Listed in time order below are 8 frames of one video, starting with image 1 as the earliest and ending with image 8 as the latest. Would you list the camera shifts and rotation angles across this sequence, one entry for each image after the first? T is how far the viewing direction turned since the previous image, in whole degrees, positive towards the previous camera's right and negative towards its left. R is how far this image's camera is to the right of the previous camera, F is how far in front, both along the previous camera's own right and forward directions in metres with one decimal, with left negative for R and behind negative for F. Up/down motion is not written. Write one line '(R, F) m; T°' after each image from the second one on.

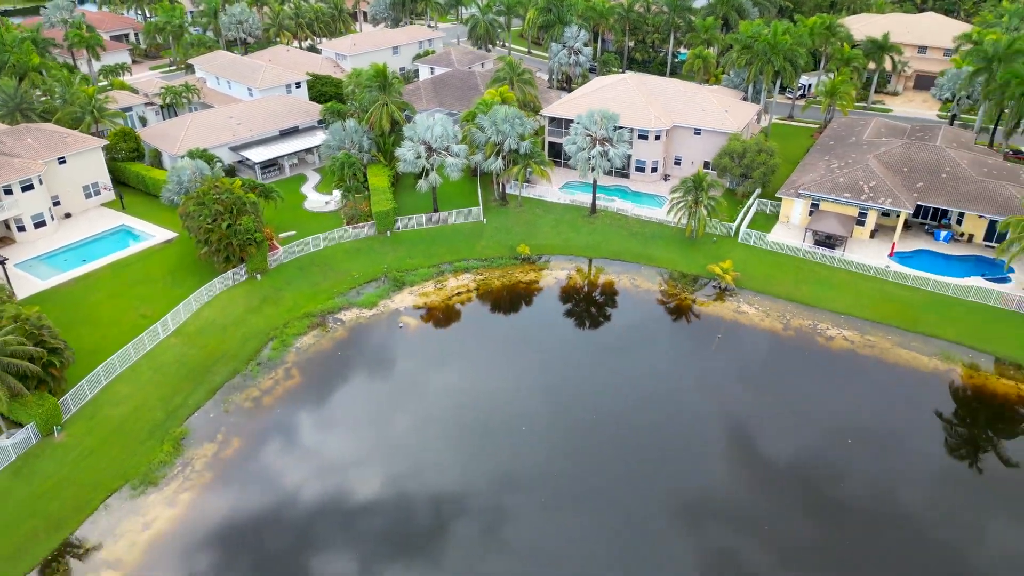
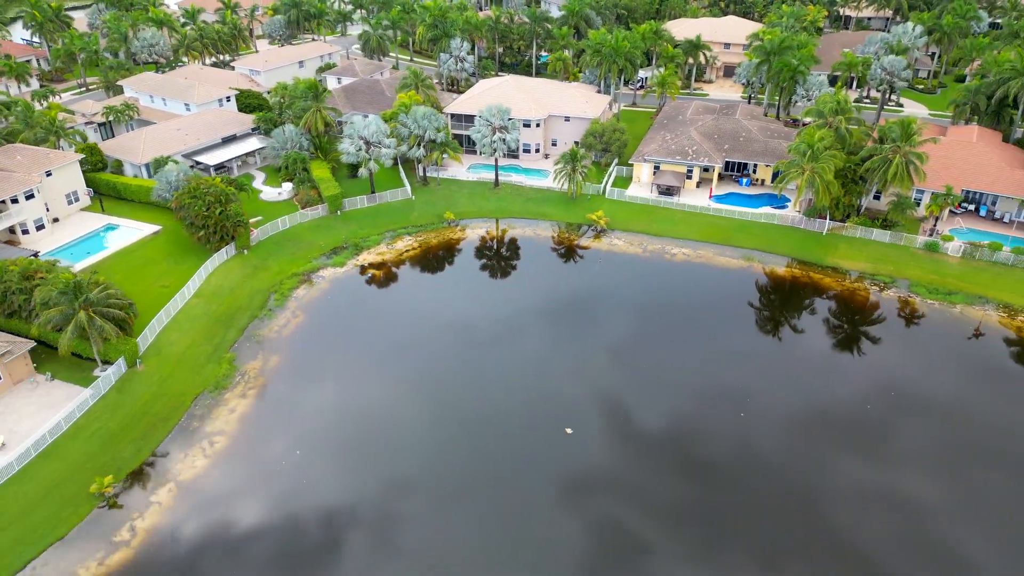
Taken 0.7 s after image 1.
(-4.5, -12.2) m; +10°
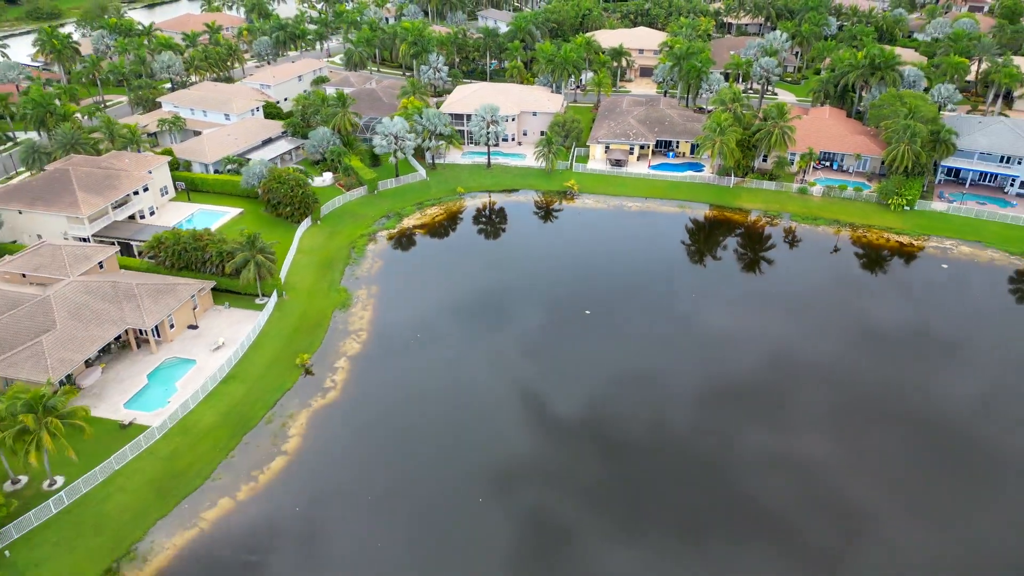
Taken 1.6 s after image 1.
(-9.1, -17.4) m; +7°
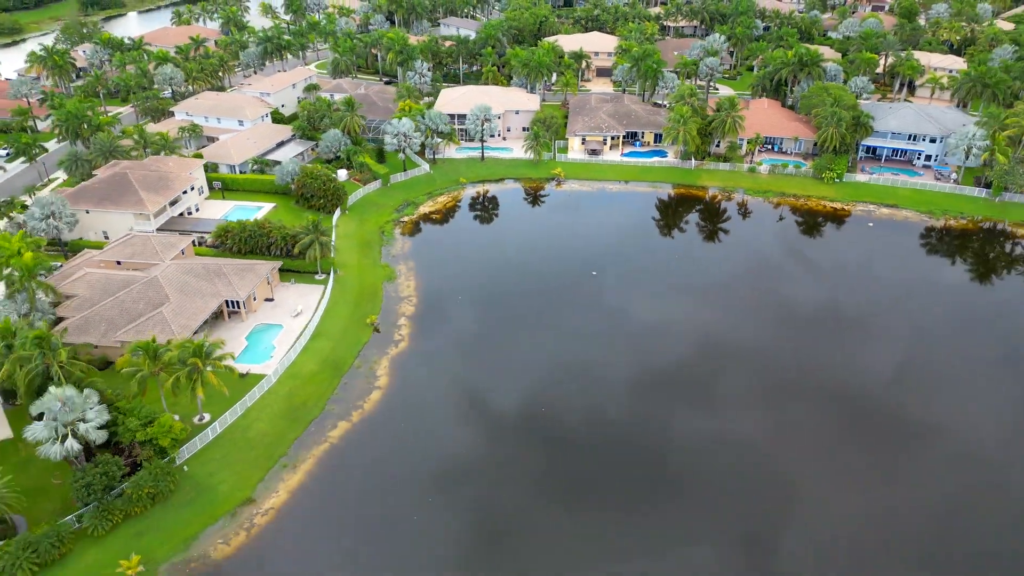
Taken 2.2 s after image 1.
(-7.4, -10.2) m; +5°
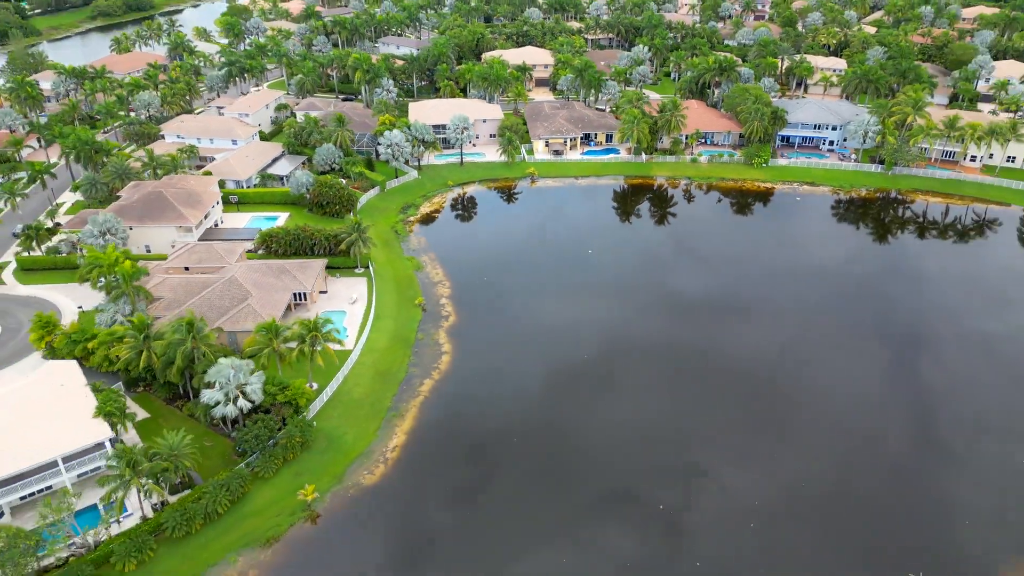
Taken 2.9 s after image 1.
(-11.4, -9.9) m; +8°
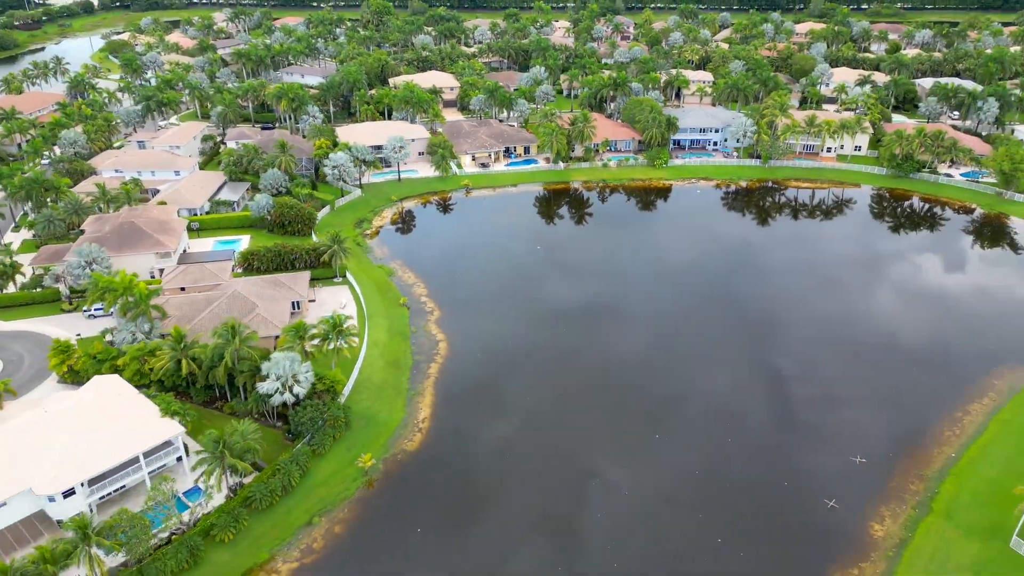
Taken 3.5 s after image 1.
(-10.0, -8.1) m; +10°
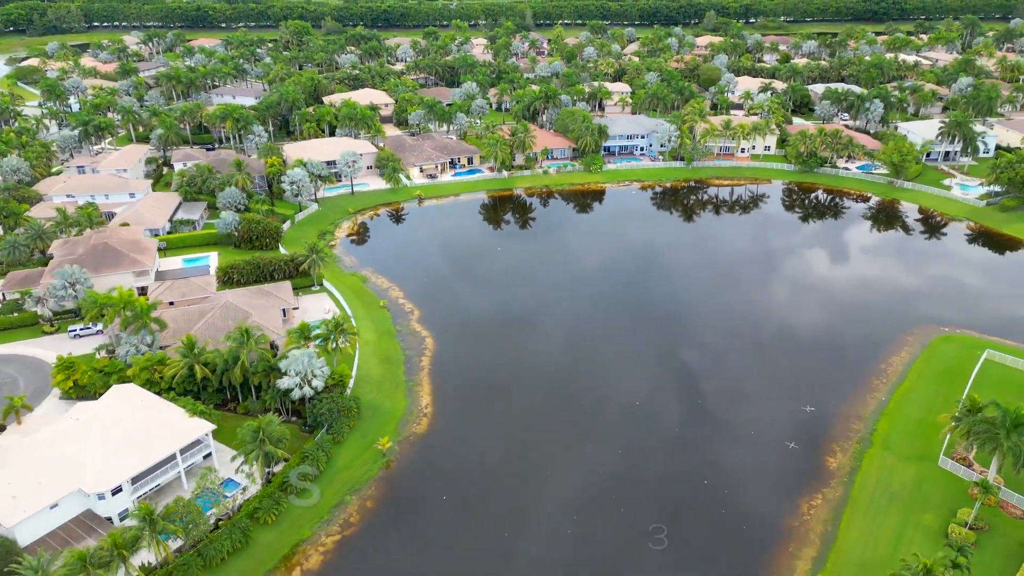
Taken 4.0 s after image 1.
(-6.5, -5.6) m; +7°
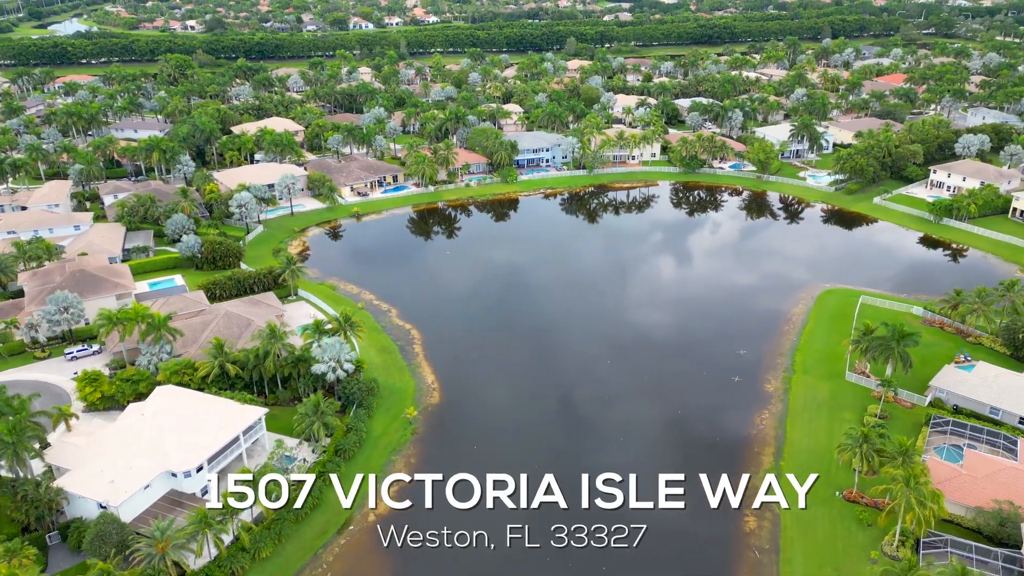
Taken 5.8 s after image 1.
(-11.9, -9.2) m; +11°
